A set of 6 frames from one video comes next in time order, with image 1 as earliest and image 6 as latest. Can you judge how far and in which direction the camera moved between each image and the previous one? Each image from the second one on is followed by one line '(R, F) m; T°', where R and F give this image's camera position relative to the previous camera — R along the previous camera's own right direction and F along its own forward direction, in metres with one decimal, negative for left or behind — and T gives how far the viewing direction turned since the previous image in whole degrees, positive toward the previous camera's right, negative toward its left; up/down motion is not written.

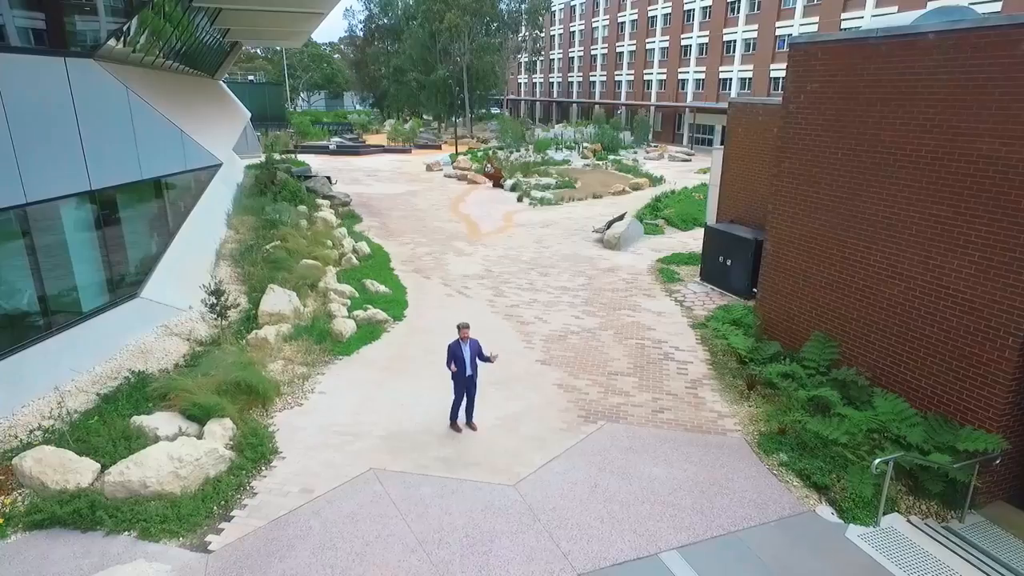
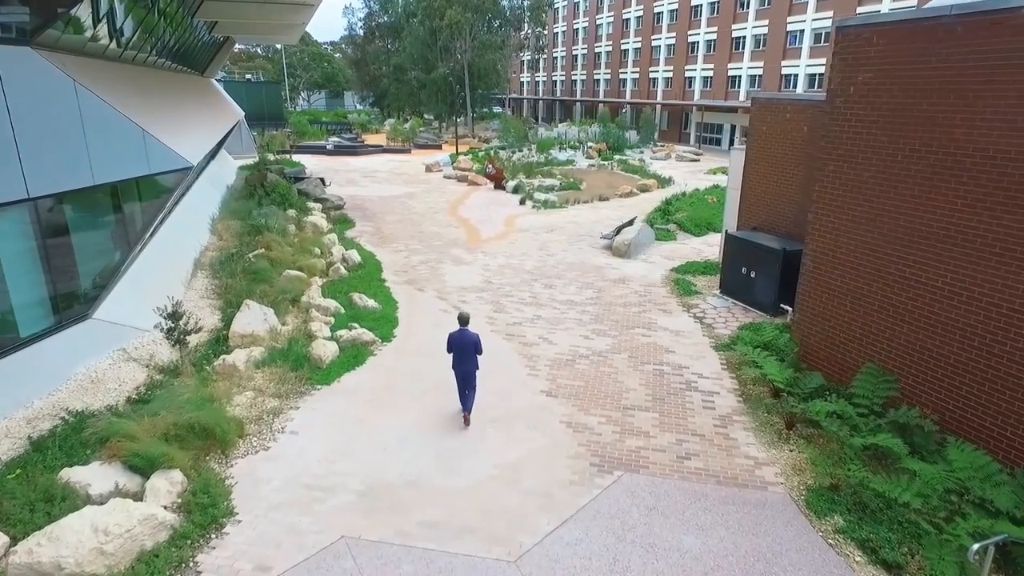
(0.0, +1.1) m; 0°
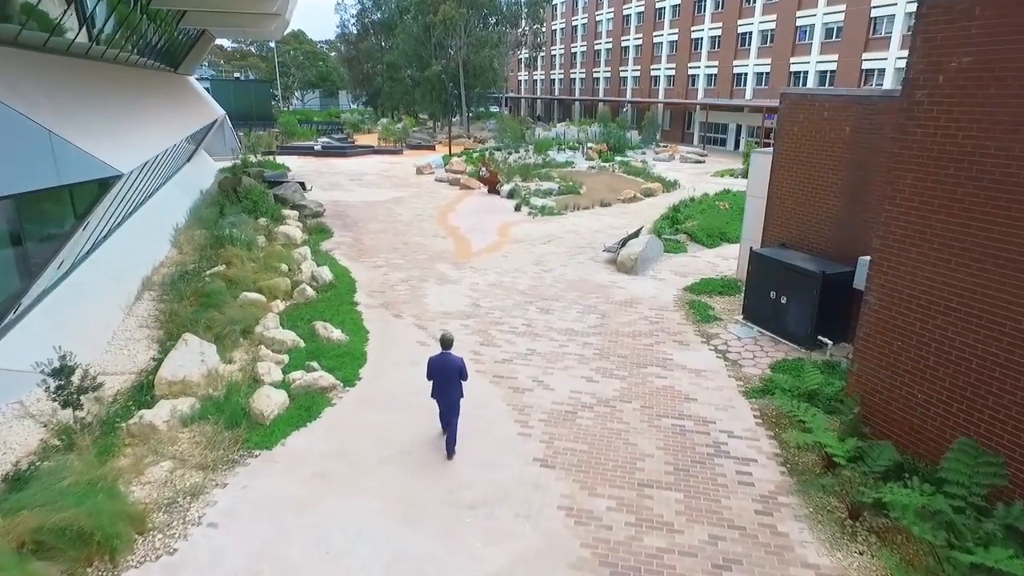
(+0.2, +1.6) m; 0°
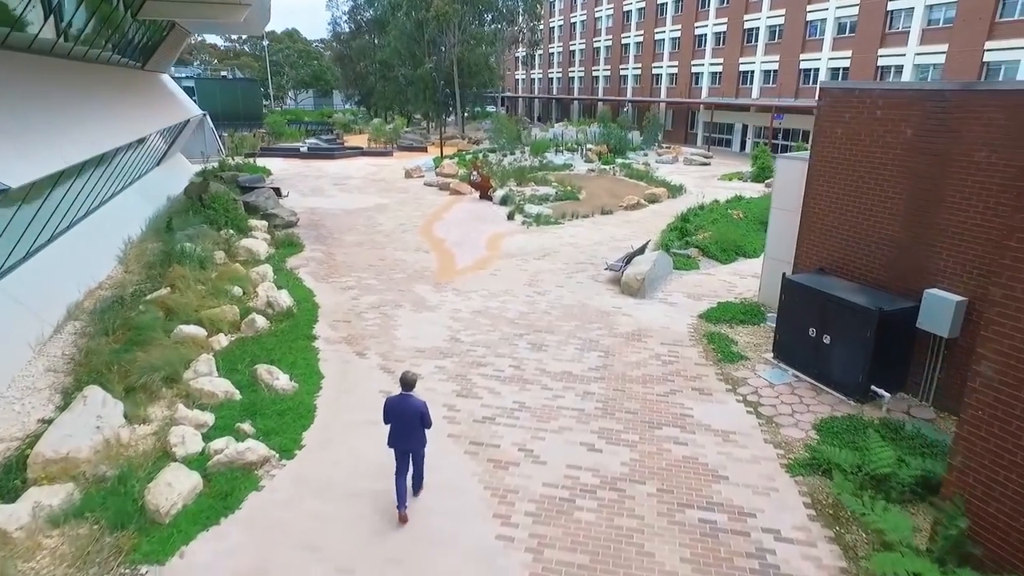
(+0.2, +1.7) m; 0°
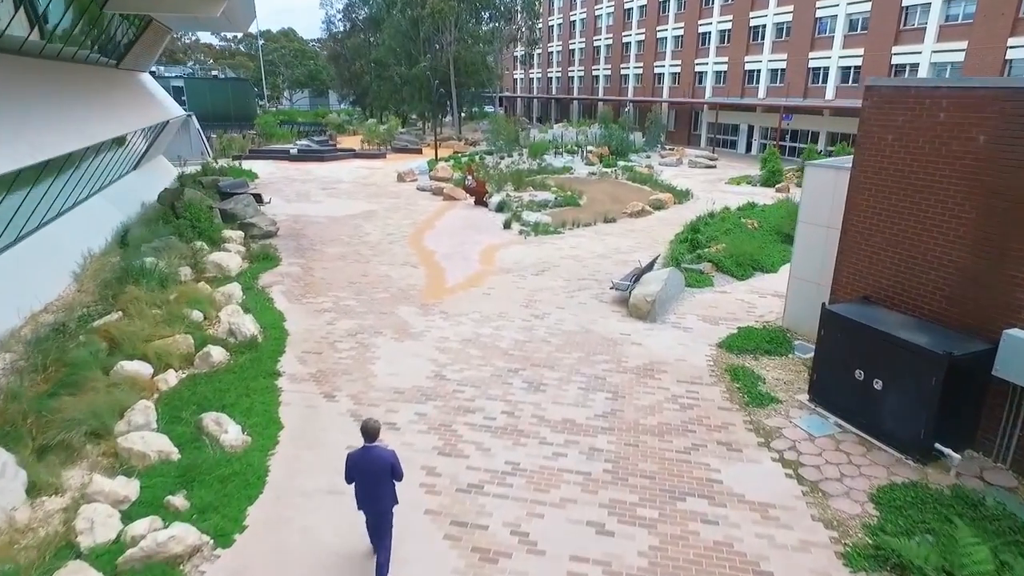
(+0.1, +1.2) m; 0°
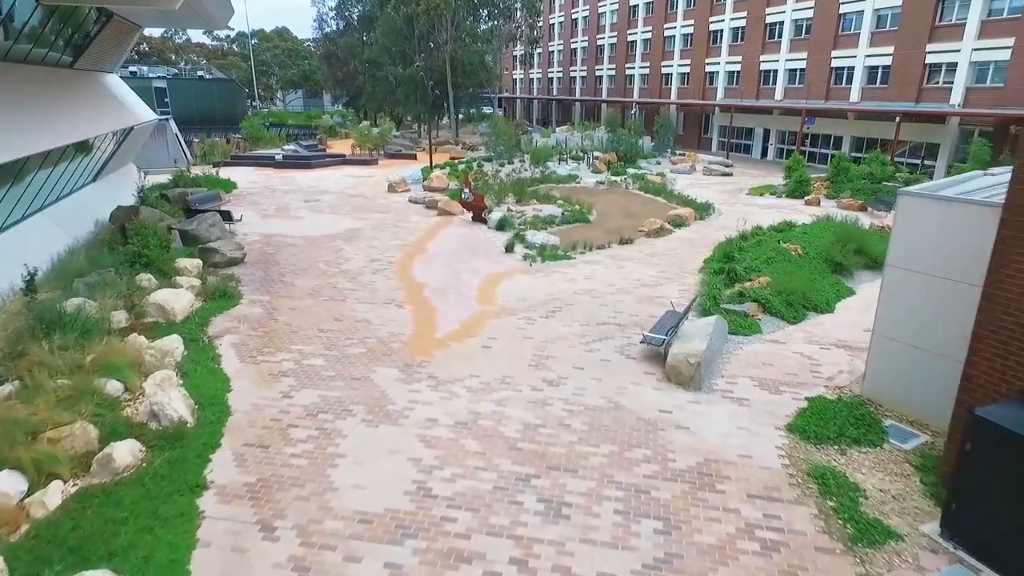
(-0.1, +2.2) m; 0°
